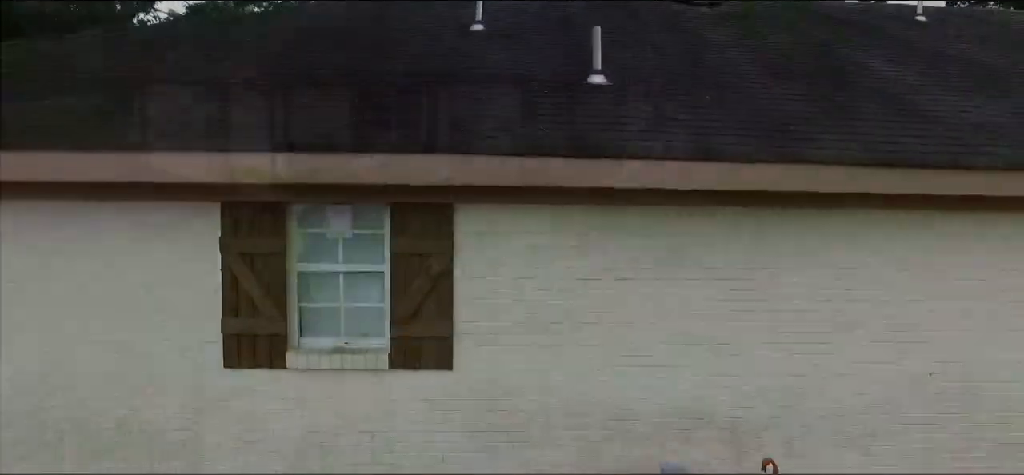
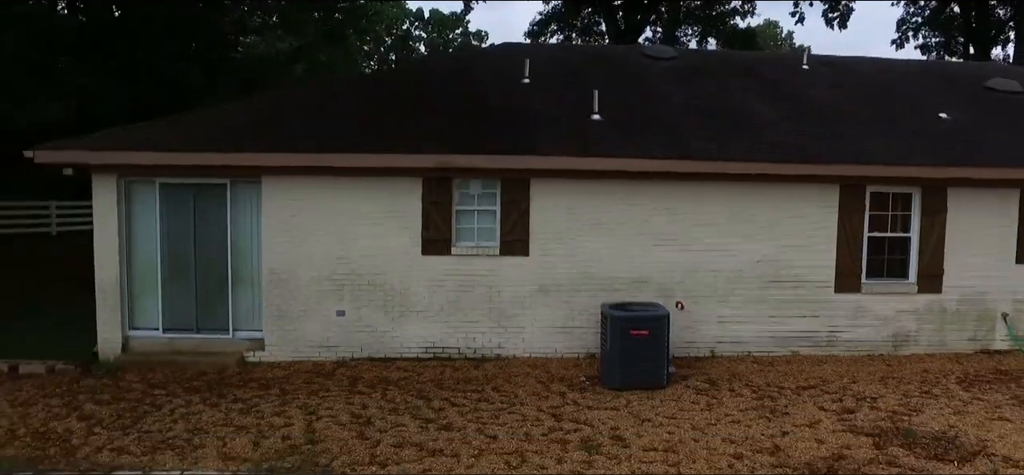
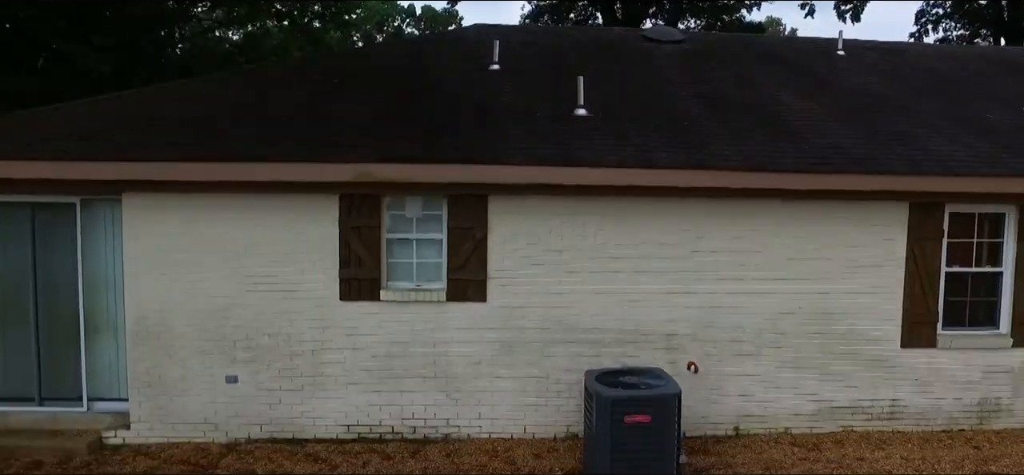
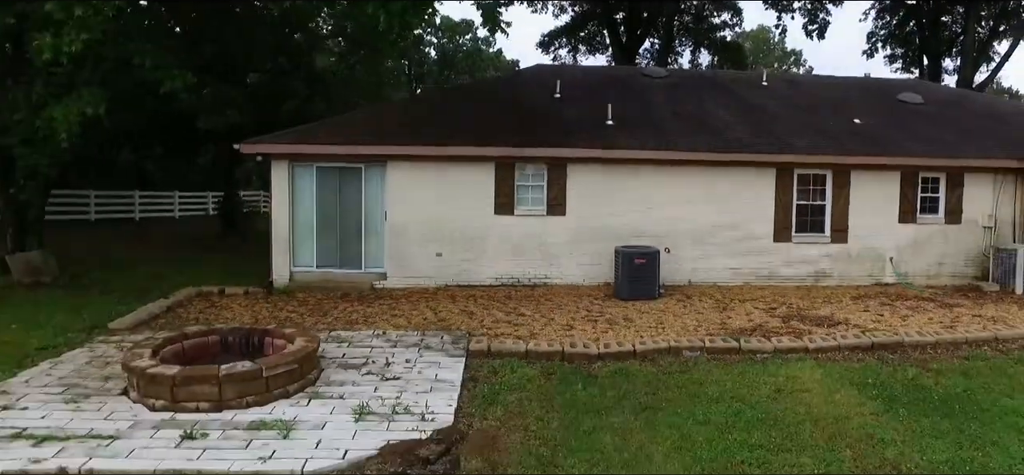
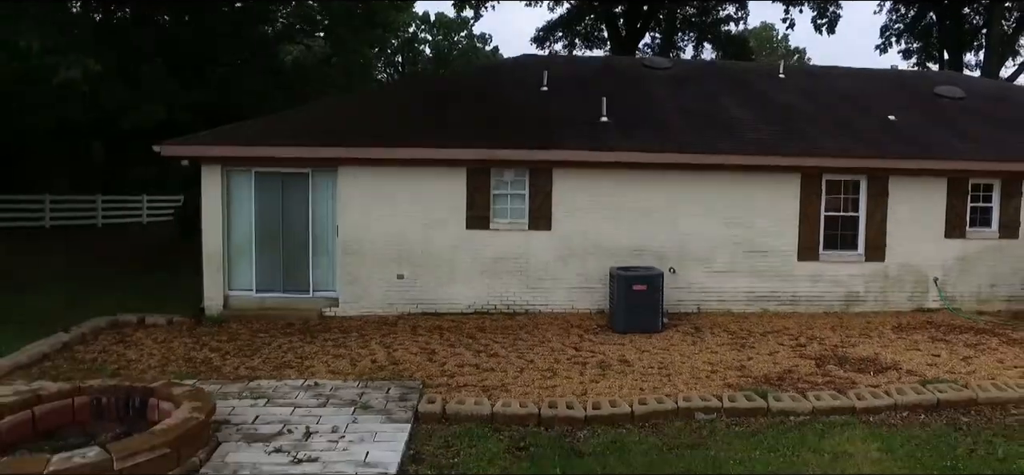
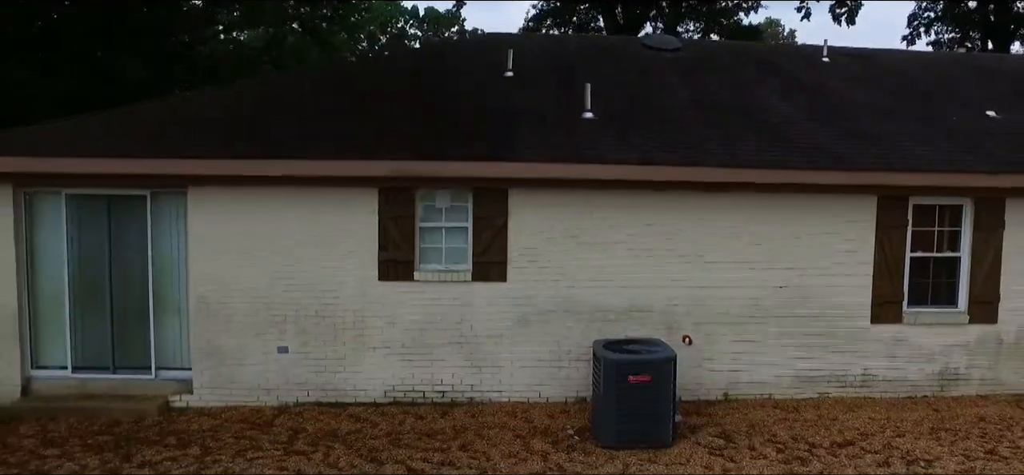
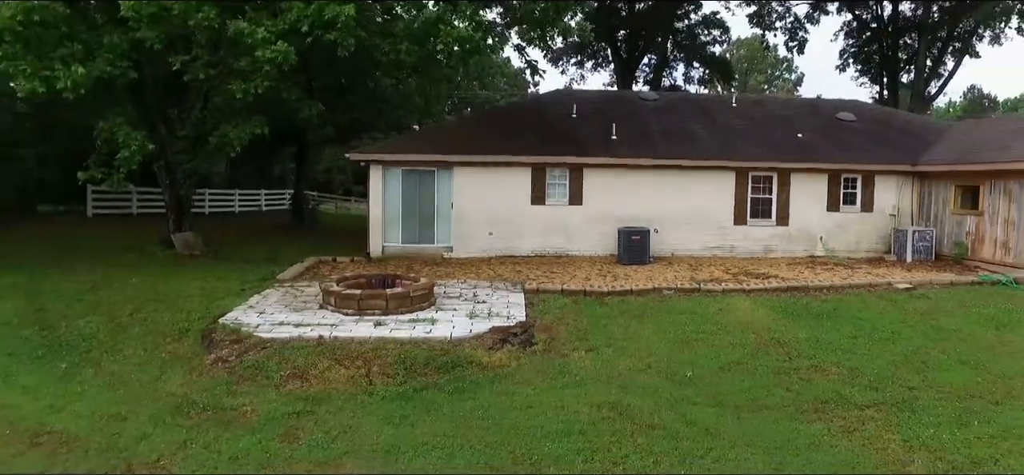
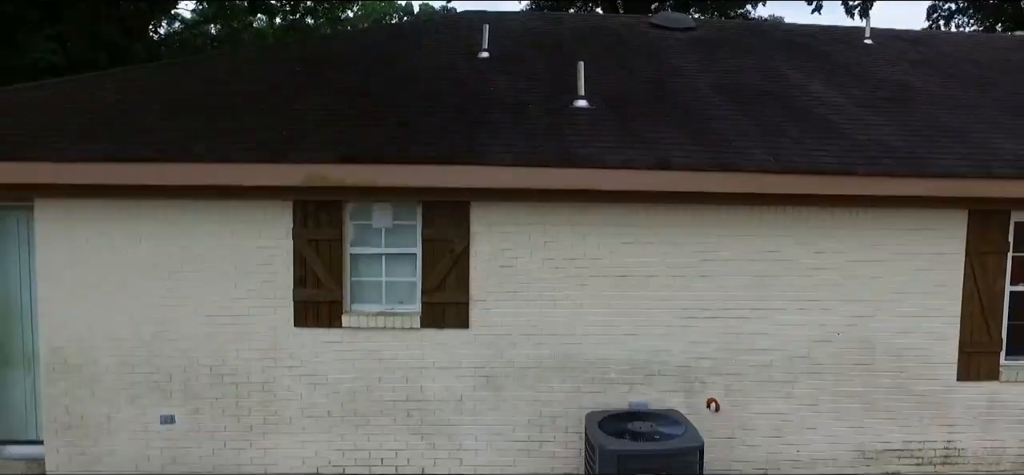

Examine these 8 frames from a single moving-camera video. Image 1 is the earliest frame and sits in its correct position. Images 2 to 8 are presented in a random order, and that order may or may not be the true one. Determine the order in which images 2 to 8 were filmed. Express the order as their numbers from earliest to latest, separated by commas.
8, 3, 6, 2, 5, 4, 7
